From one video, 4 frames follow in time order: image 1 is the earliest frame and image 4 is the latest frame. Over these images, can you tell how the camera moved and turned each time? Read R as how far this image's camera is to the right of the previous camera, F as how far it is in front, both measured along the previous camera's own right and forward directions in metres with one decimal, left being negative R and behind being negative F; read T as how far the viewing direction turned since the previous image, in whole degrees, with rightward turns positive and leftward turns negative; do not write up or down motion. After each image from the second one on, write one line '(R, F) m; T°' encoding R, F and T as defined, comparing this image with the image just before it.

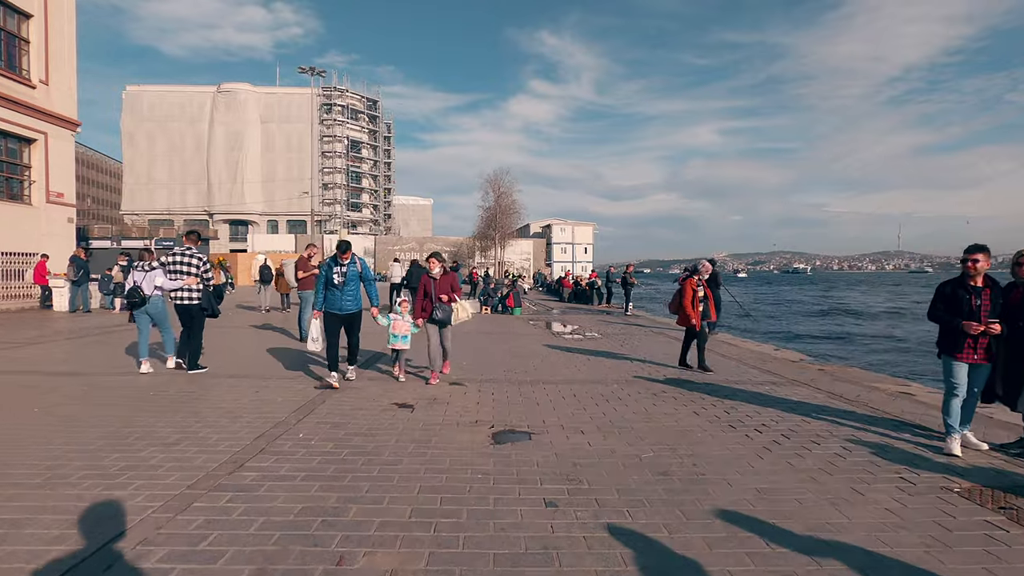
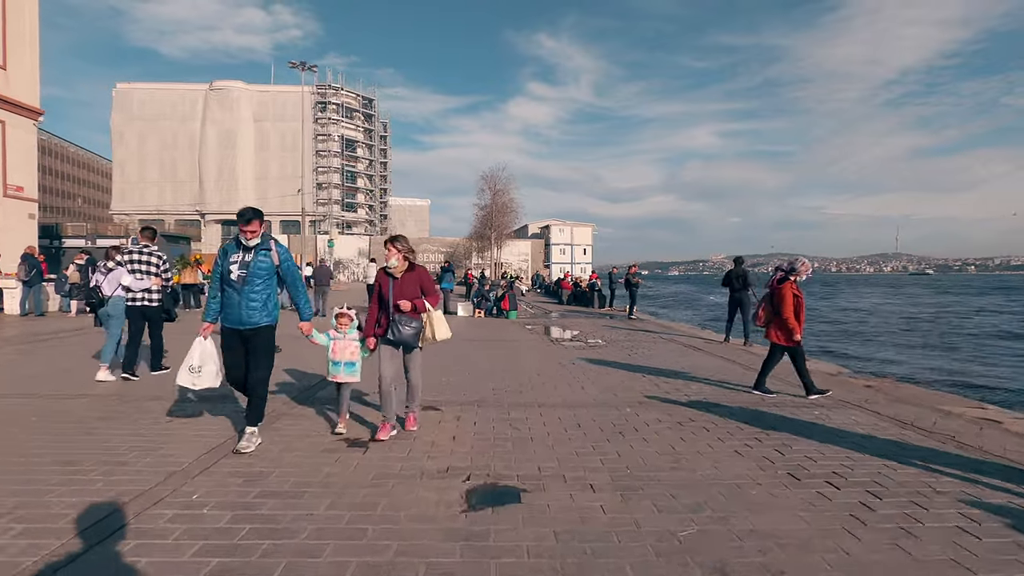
(+0.1, +1.4) m; 0°
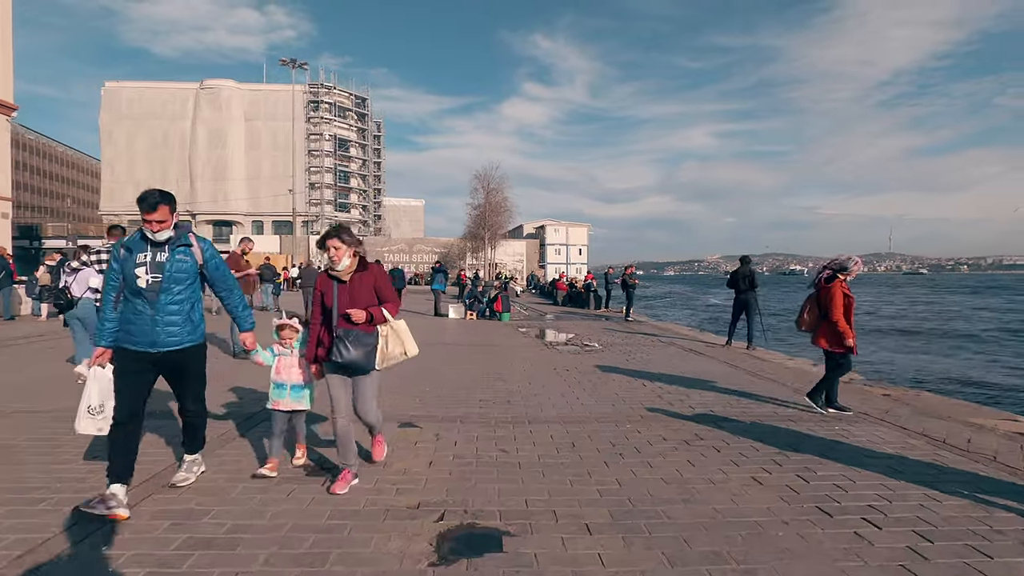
(+0.1, +0.6) m; 0°
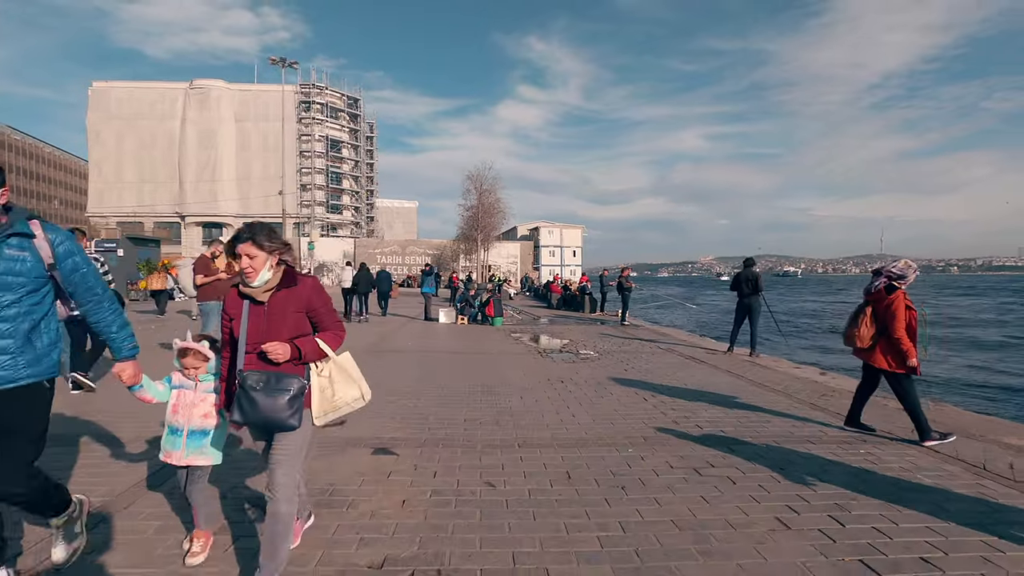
(+0.1, +0.6) m; +1°
